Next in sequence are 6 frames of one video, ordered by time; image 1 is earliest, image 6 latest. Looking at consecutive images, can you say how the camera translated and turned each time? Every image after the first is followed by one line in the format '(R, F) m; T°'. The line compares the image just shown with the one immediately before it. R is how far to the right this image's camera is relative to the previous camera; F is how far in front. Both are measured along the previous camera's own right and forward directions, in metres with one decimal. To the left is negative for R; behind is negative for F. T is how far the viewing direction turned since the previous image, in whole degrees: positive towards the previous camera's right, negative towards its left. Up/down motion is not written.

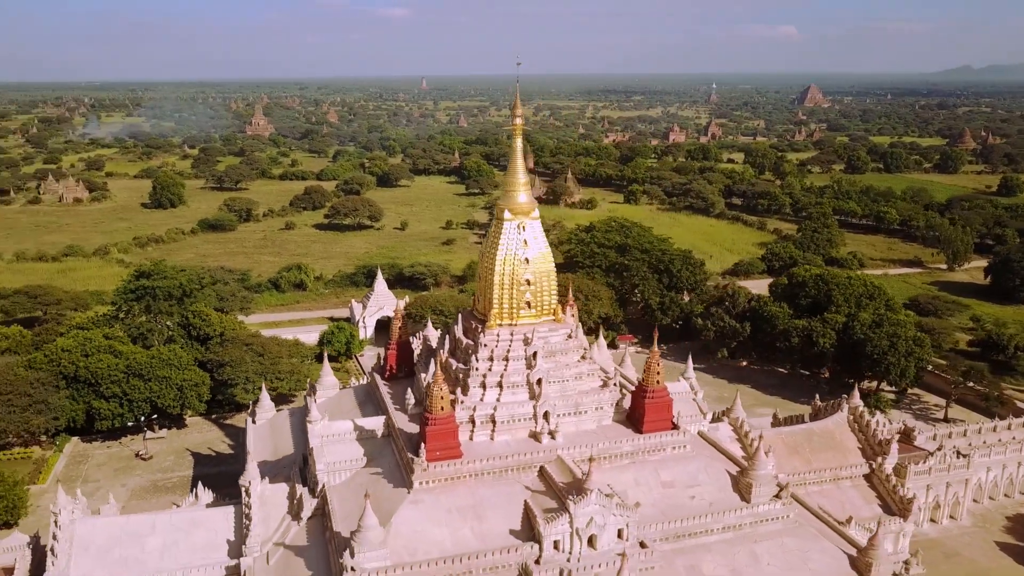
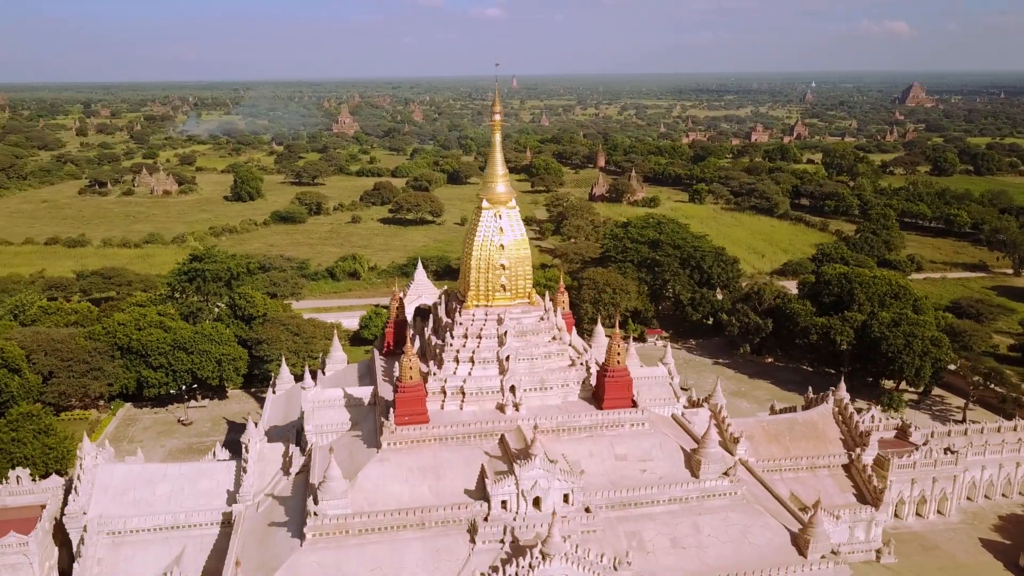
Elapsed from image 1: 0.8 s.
(+2.9, -1.4) m; -6°
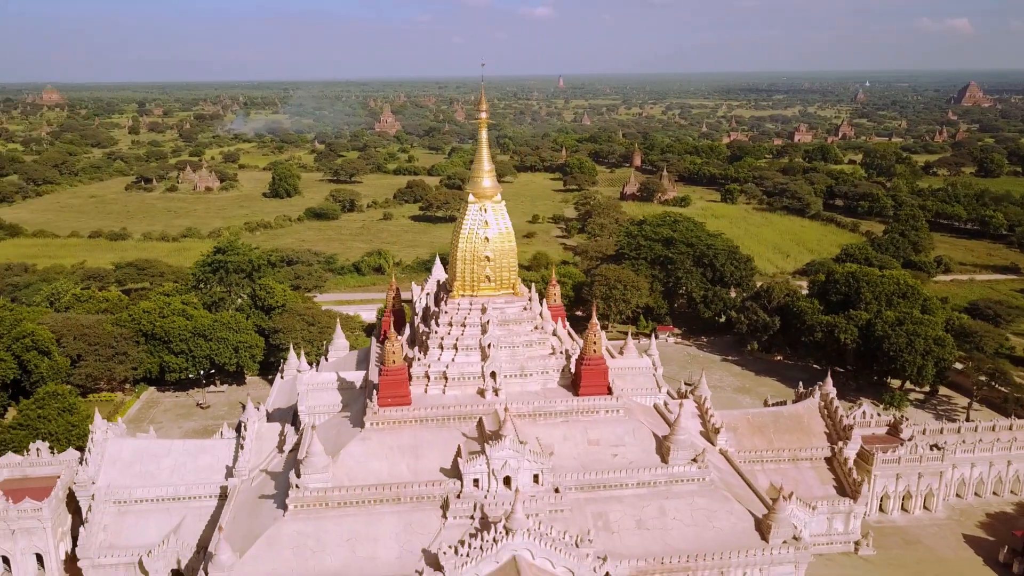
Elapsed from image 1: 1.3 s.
(+1.6, -0.9) m; -3°
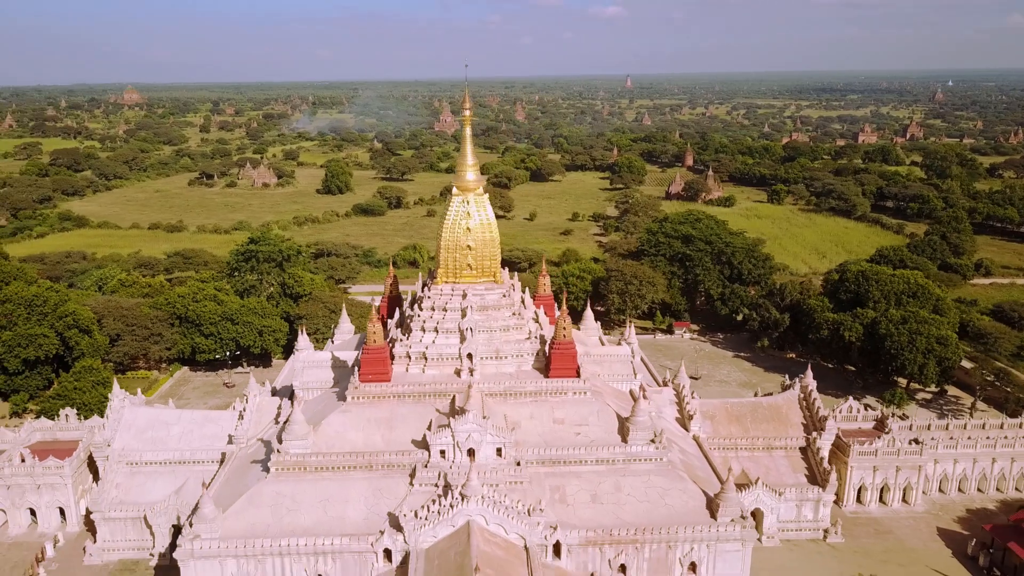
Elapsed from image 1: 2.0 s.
(+2.4, -1.3) m; -4°
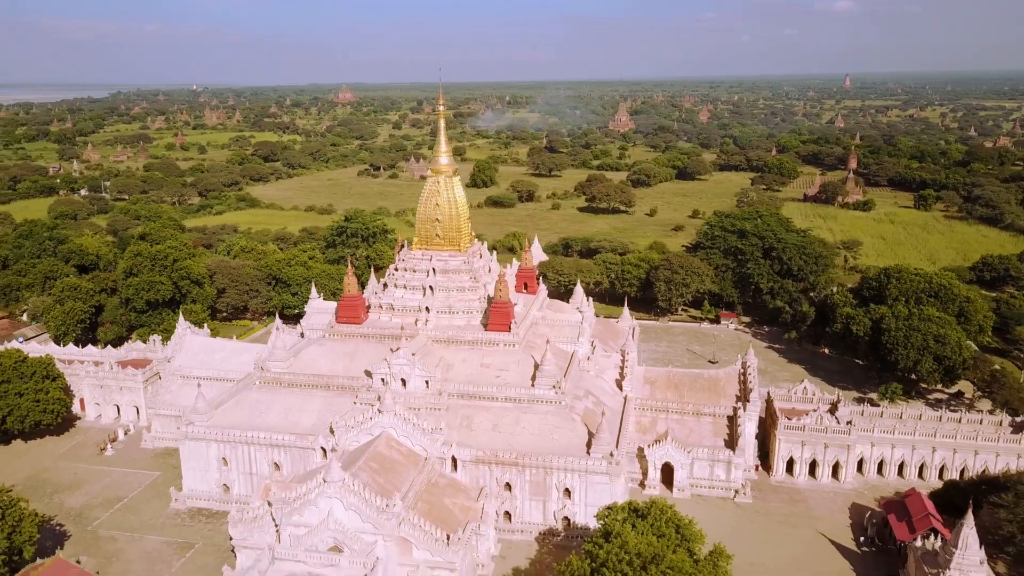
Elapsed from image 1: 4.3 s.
(+8.0, -3.4) m; -13°
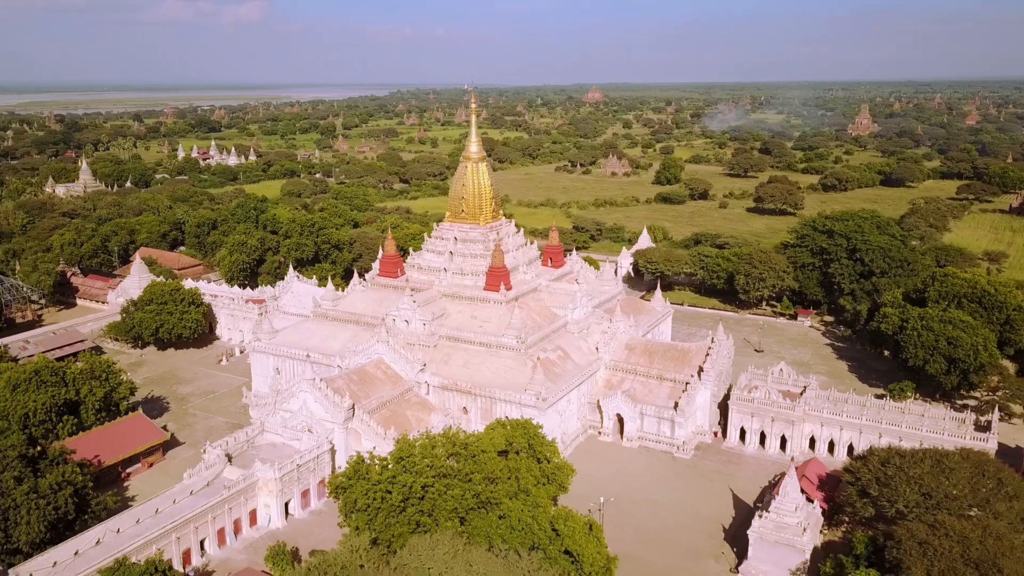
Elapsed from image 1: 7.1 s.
(+9.9, -3.9) m; -17°
